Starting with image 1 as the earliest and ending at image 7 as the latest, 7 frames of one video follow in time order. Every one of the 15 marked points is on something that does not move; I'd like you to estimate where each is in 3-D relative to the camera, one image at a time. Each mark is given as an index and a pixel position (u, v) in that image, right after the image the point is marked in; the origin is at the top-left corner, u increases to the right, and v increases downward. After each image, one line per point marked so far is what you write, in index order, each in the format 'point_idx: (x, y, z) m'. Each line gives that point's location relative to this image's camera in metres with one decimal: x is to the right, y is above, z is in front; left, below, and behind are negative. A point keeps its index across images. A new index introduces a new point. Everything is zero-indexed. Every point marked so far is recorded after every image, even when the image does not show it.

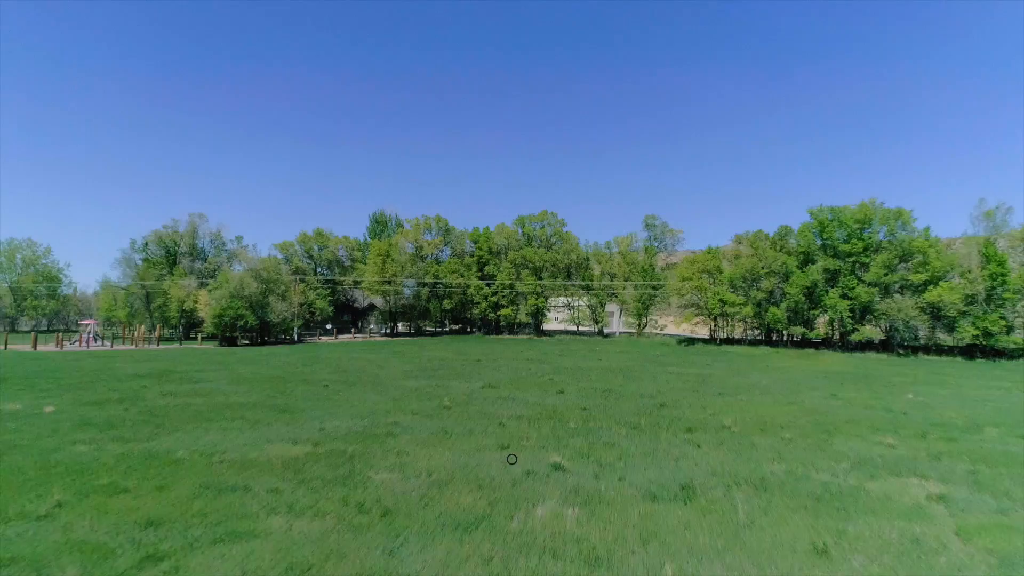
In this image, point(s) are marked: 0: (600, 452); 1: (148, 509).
0: (+1.6, -3.0, +9.2) m
1: (-4.4, -2.7, +6.1) m
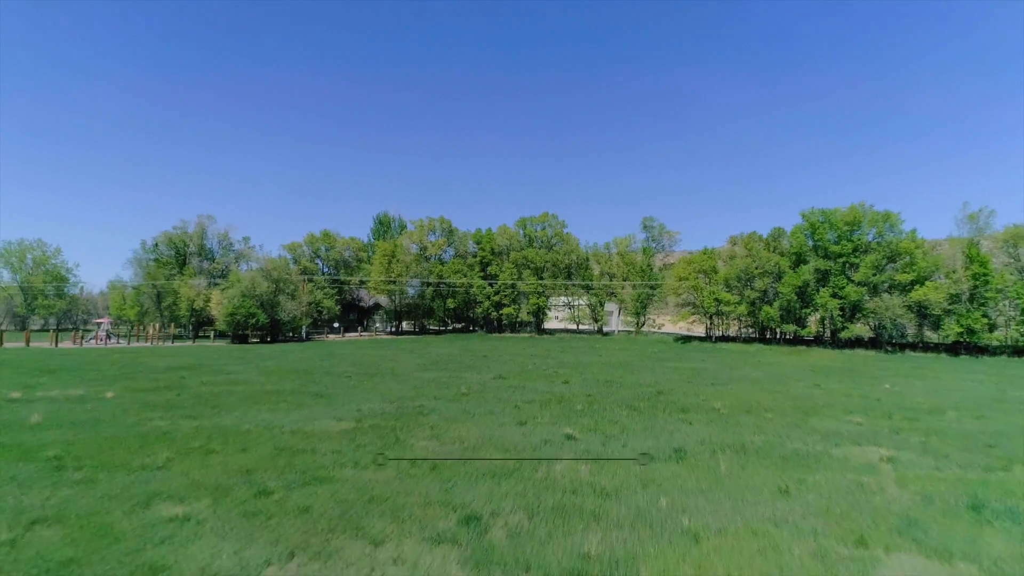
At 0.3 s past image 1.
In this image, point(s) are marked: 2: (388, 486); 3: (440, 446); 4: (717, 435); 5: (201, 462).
0: (+1.9, -2.9, +10.7) m
1: (-4.0, -2.6, +7.6) m
2: (-1.7, -2.6, +6.8) m
3: (-1.3, -2.8, +9.0) m
4: (+4.1, -2.9, +10.1) m
5: (-4.6, -2.6, +7.6) m
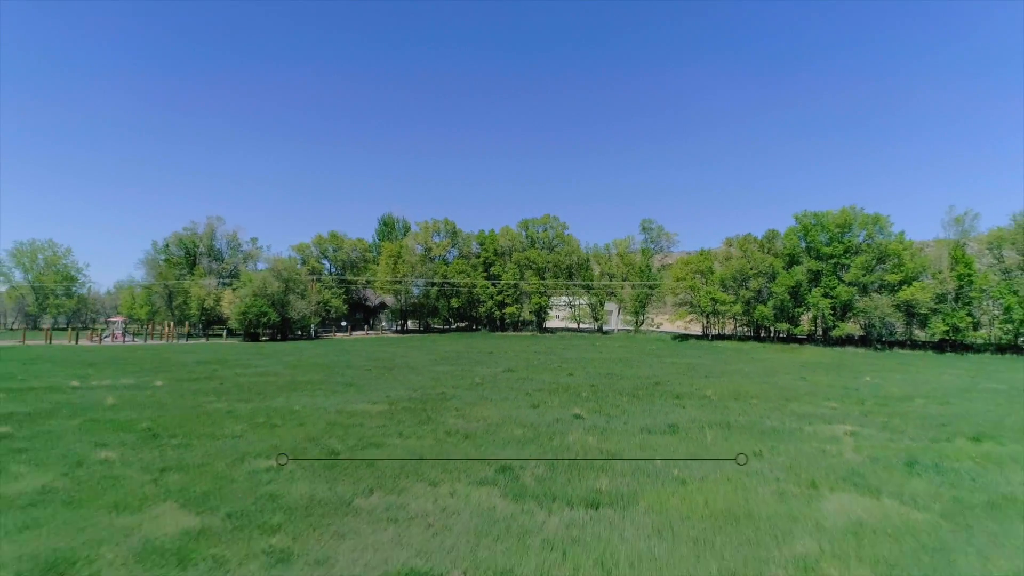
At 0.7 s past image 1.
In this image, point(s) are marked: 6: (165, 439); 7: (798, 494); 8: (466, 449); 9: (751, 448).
0: (+2.3, -2.9, +12.1) m
1: (-3.6, -2.6, +9.0) m
2: (-1.3, -2.6, +8.2) m
3: (-0.9, -2.8, +10.4) m
4: (+4.4, -2.9, +11.5) m
5: (-4.3, -2.6, +9.0) m
6: (-5.8, -2.5, +8.4) m
7: (+3.6, -2.6, +6.4) m
8: (-0.8, -2.6, +8.3) m
9: (+4.1, -2.7, +8.7) m
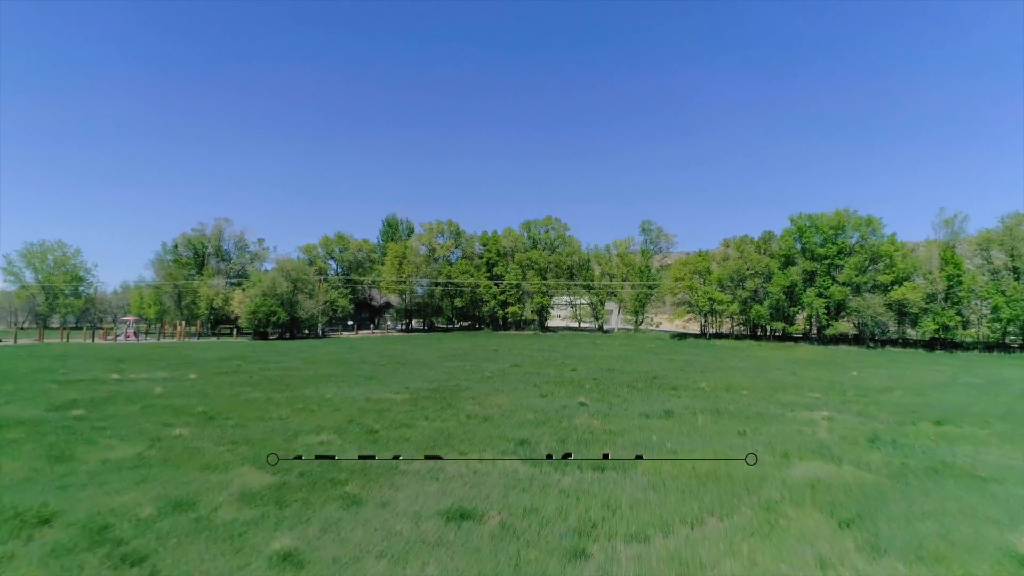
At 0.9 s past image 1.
0: (+2.6, -2.9, +13.3) m
1: (-3.4, -2.6, +10.2) m
2: (-1.0, -2.6, +9.4) m
3: (-0.7, -2.8, +11.6) m
4: (+4.7, -2.9, +12.7) m
5: (-4.0, -2.6, +10.2) m
6: (-5.5, -2.5, +9.6) m
7: (+3.8, -2.6, +7.5) m
8: (-0.5, -2.6, +9.4) m
9: (+4.4, -2.7, +9.9) m
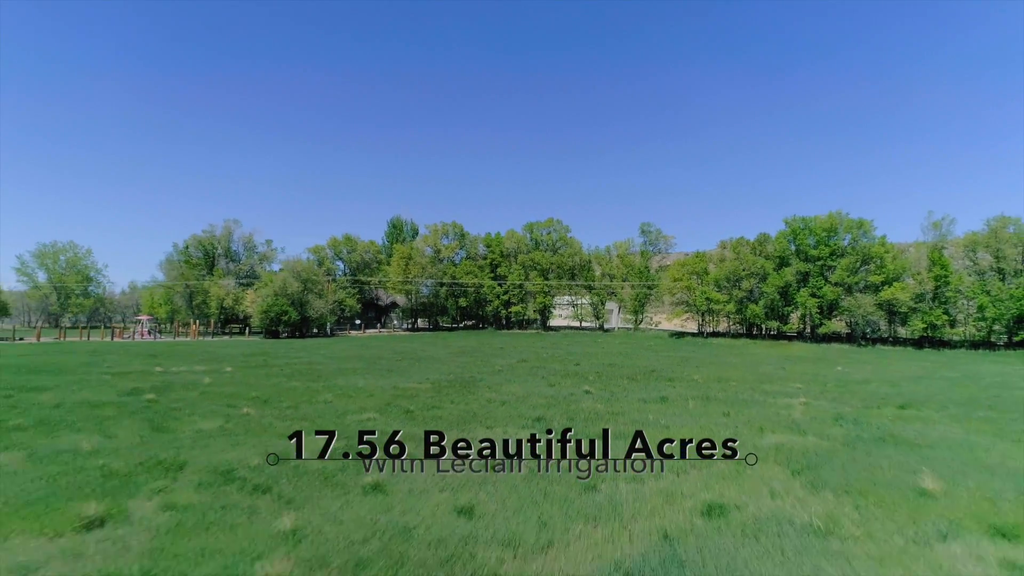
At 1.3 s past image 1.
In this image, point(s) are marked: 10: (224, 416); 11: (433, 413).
0: (+2.9, -2.9, +14.8) m
1: (-3.0, -2.6, +11.6) m
2: (-0.7, -2.6, +10.9) m
3: (-0.3, -2.8, +13.1) m
4: (+5.0, -2.9, +14.2) m
5: (-3.7, -2.6, +11.7) m
6: (-5.2, -2.5, +11.1) m
7: (+4.2, -2.6, +9.0) m
8: (-0.2, -2.6, +10.9) m
9: (+4.7, -2.8, +11.4) m
10: (-5.5, -2.4, +9.7) m
11: (-1.6, -2.6, +10.4) m
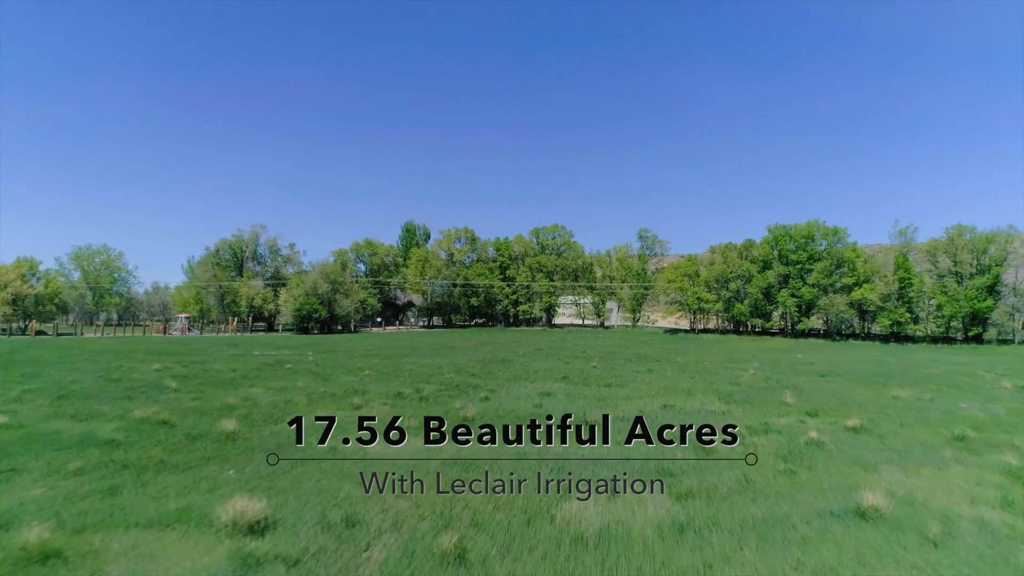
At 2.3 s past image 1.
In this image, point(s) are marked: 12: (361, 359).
0: (+3.9, -3.0, +19.6) m
1: (-2.1, -2.6, +16.4) m
2: (+0.3, -2.7, +15.7) m
3: (+0.6, -2.8, +17.9) m
4: (+6.0, -2.9, +19.0) m
5: (-2.7, -2.6, +16.5) m
6: (-4.2, -2.6, +15.9) m
7: (+5.1, -2.6, +13.8) m
8: (+0.8, -2.7, +15.7) m
9: (+5.7, -2.8, +16.2) m
10: (-4.6, -2.5, +14.5) m
11: (-0.7, -2.6, +15.2) m
12: (-5.7, -2.8, +19.3) m
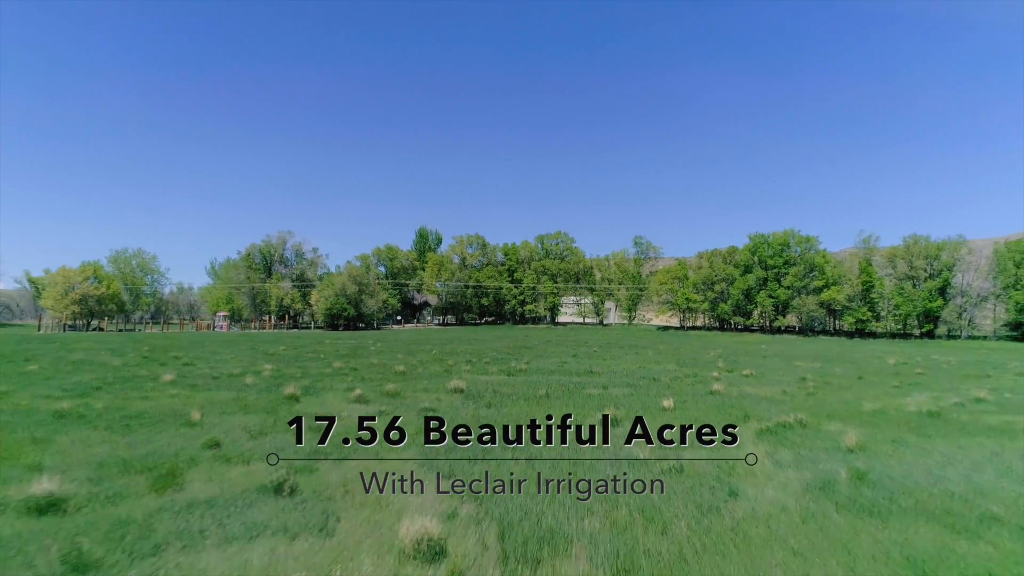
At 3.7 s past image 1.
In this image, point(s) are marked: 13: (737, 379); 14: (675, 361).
0: (+4.9, -3.1, +25.5) m
1: (-1.1, -2.8, +22.4) m
2: (+1.3, -2.8, +21.6) m
3: (+1.6, -3.0, +23.8) m
4: (+7.0, -3.1, +24.9) m
5: (-1.7, -2.8, +22.4) m
6: (-3.2, -2.7, +21.8) m
7: (+6.1, -2.8, +19.8) m
8: (+1.8, -2.8, +21.7) m
9: (+6.7, -3.0, +22.2) m
10: (-3.6, -2.6, +20.4) m
11: (+0.3, -2.8, +21.2) m
12: (-4.8, -2.9, +25.3) m
13: (+5.9, -2.4, +13.3) m
14: (+5.8, -2.7, +18.2) m
